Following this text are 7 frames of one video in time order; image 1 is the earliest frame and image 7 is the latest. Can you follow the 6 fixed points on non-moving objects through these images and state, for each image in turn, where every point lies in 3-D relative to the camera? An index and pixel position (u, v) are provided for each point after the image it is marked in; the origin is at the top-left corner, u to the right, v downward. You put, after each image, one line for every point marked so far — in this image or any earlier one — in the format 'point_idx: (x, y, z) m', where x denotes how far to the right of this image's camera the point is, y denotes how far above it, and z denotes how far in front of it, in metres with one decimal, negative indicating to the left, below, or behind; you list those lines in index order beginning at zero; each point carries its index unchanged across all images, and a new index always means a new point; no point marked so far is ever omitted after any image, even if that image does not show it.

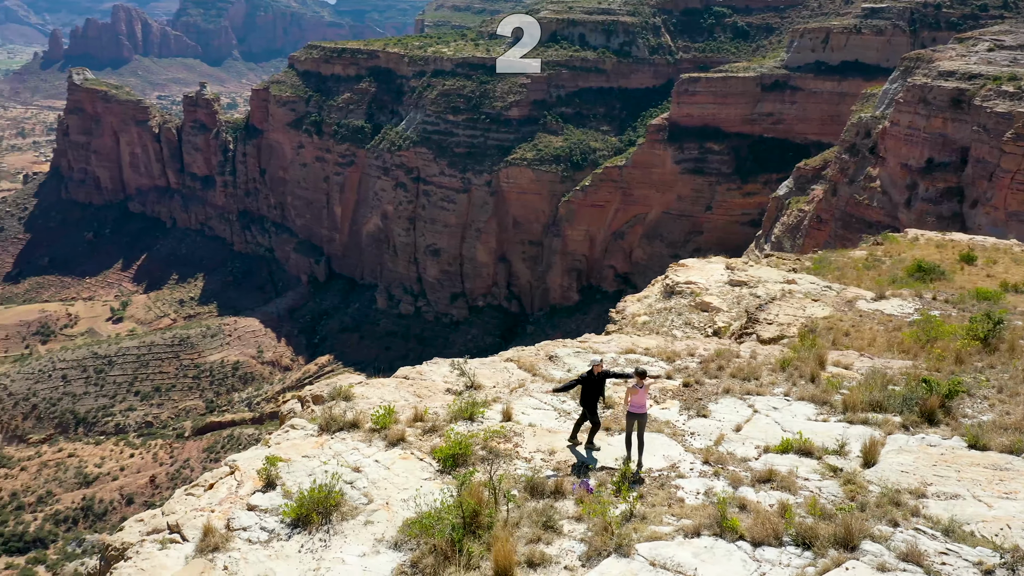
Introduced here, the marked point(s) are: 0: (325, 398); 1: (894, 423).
0: (-2.2, -1.3, +9.9) m
1: (+4.1, -1.4, +8.8) m
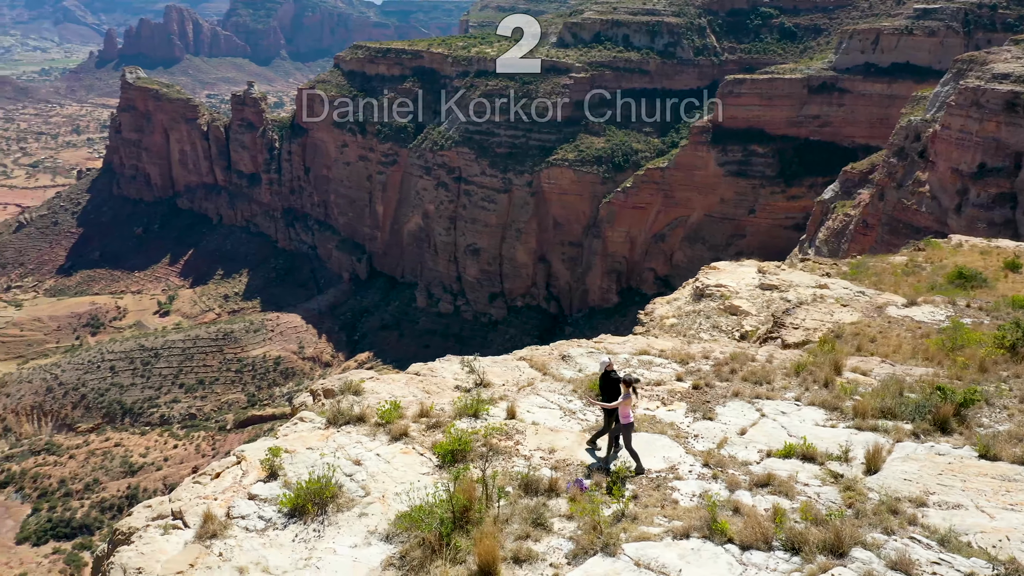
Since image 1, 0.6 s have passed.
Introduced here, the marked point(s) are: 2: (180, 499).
0: (-2.1, -1.2, +10.1) m
1: (+4.1, -1.5, +8.7) m
2: (-3.0, -1.9, +7.7) m
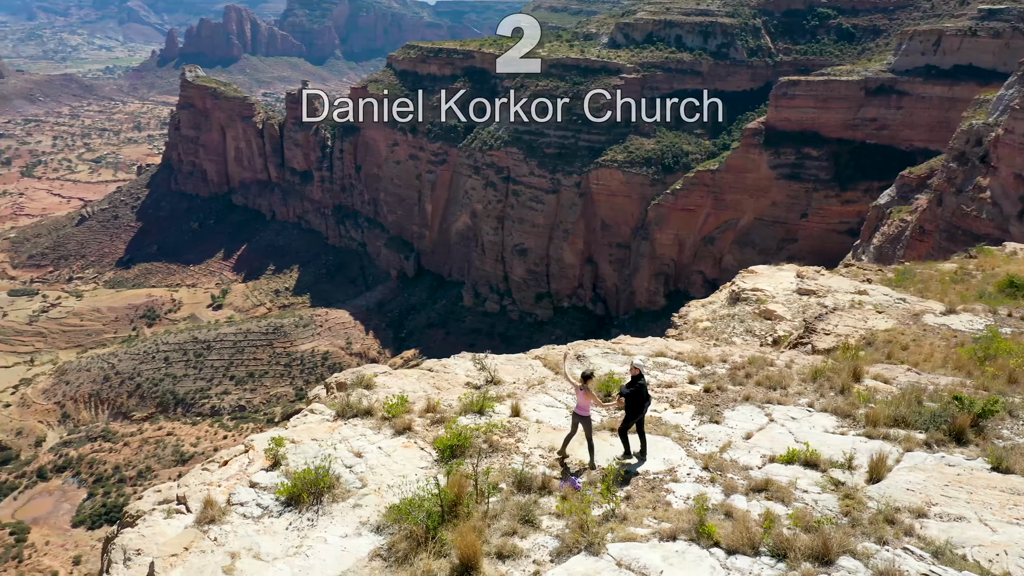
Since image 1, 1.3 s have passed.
0: (-2.0, -1.2, +10.2) m
1: (+4.1, -1.5, +8.5) m
2: (-3.1, -1.9, +7.9) m
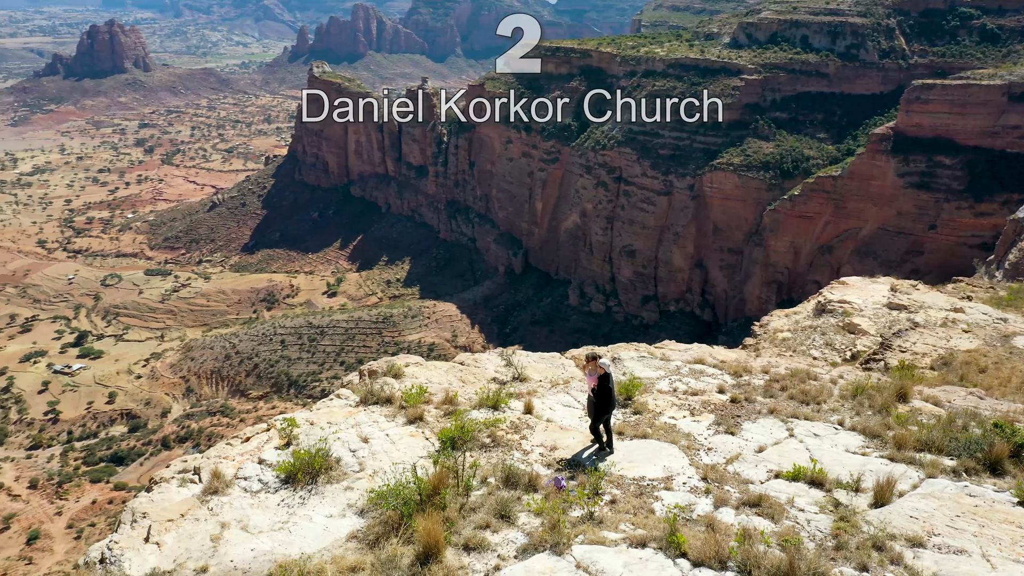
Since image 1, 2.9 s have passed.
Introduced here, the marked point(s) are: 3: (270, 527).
0: (-1.7, -1.1, +10.5) m
1: (+4.2, -1.7, +8.0) m
2: (-3.1, -1.7, +8.4) m
3: (-2.0, -2.0, +6.8) m
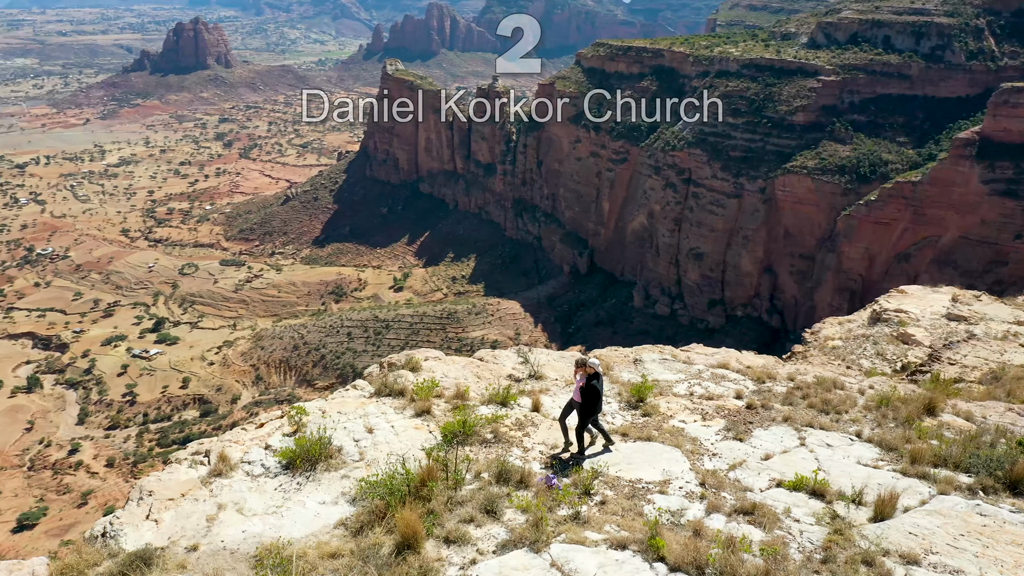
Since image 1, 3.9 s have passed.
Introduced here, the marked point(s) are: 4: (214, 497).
0: (-1.5, -1.0, +10.7) m
1: (+4.1, -1.8, +7.7) m
2: (-3.0, -1.6, +8.6) m
3: (-2.1, -1.9, +7.0) m
4: (-2.6, -1.8, +7.2) m
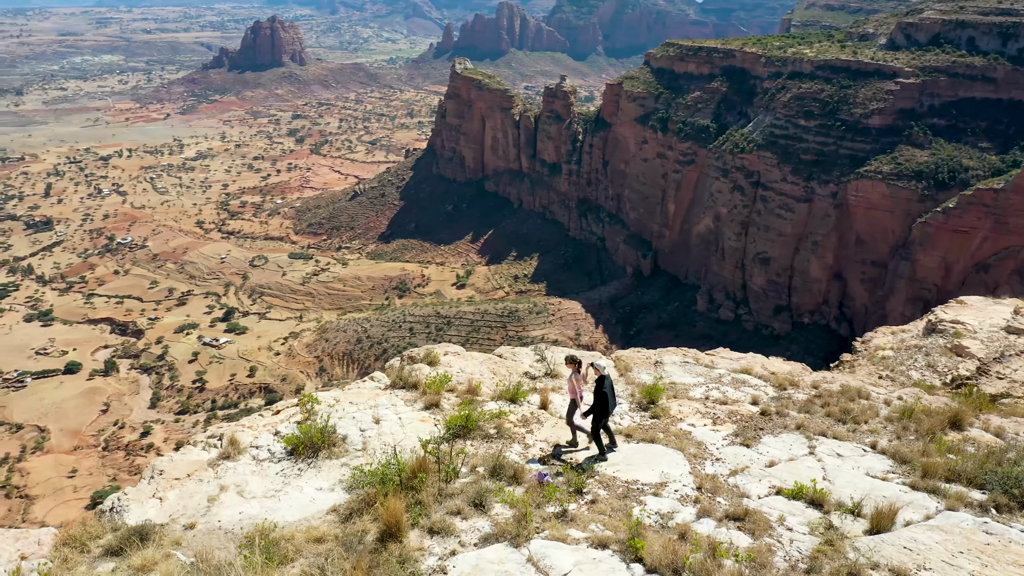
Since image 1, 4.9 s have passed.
0: (-1.2, -0.9, +10.8) m
1: (+4.1, -1.9, +7.4) m
2: (-3.0, -1.5, +8.9) m
3: (-2.2, -1.8, +7.2) m
4: (-2.6, -1.7, +7.5) m
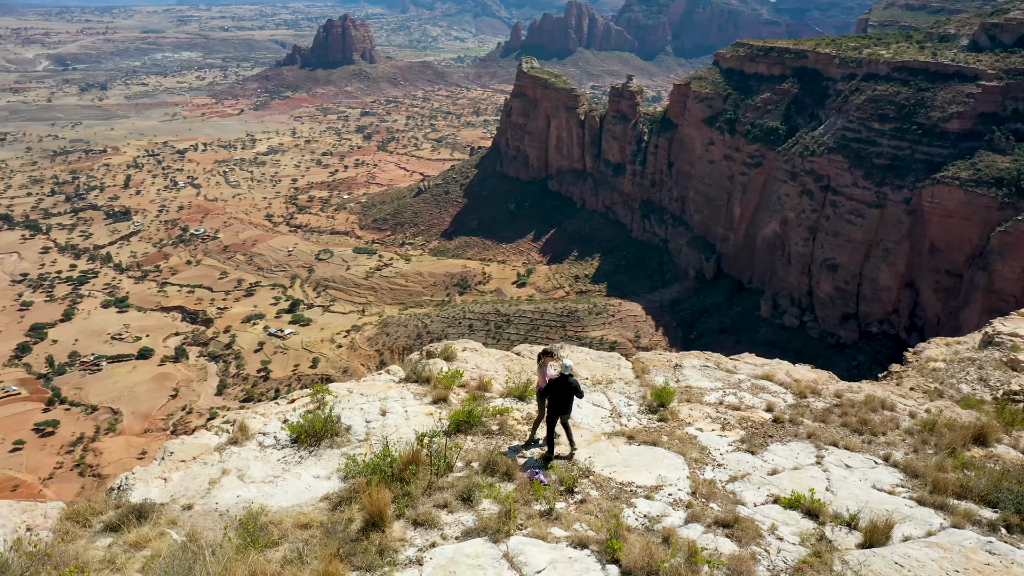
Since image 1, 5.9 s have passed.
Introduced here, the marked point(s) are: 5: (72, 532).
0: (-1.0, -0.9, +11.0) m
1: (+4.0, -2.0, +7.2) m
2: (-2.9, -1.4, +9.2) m
3: (-2.2, -1.7, +7.4) m
4: (-2.7, -1.6, +7.7) m
5: (-3.4, -1.9, +6.5) m
